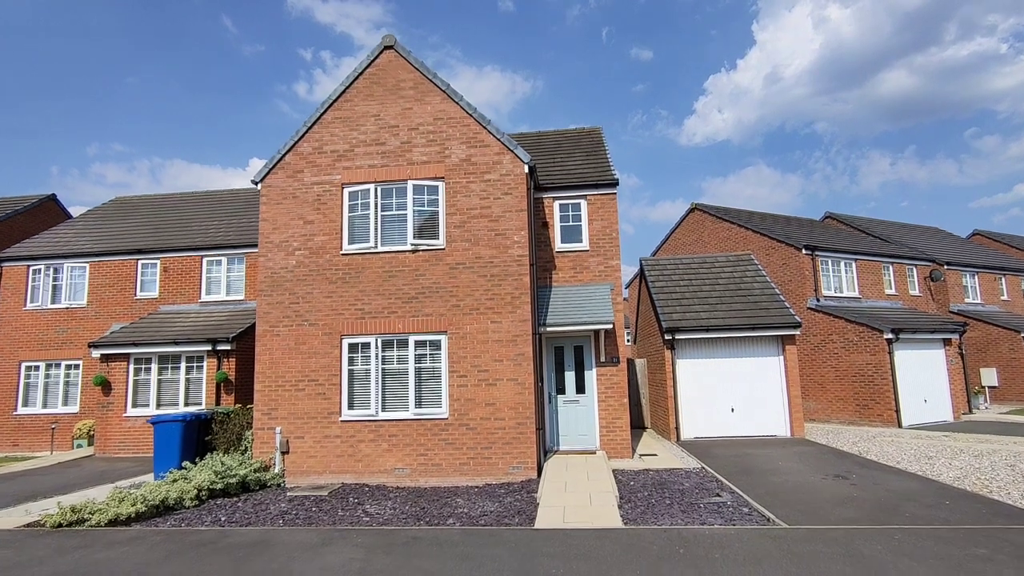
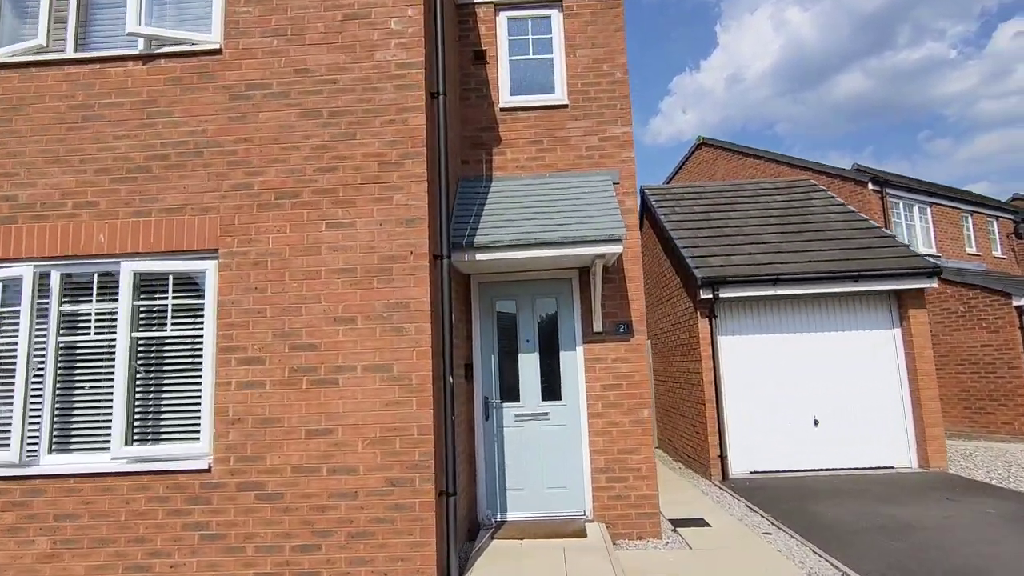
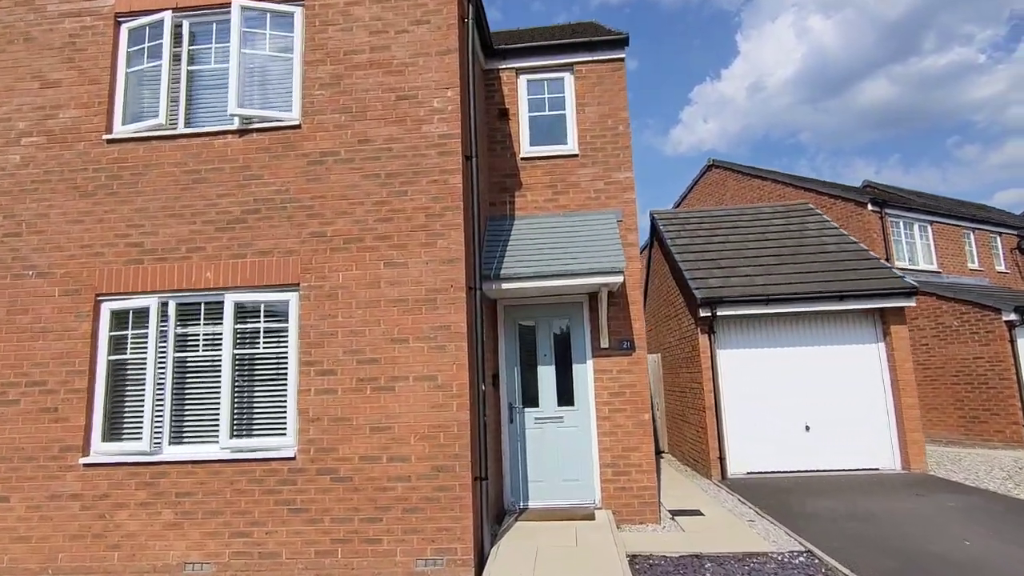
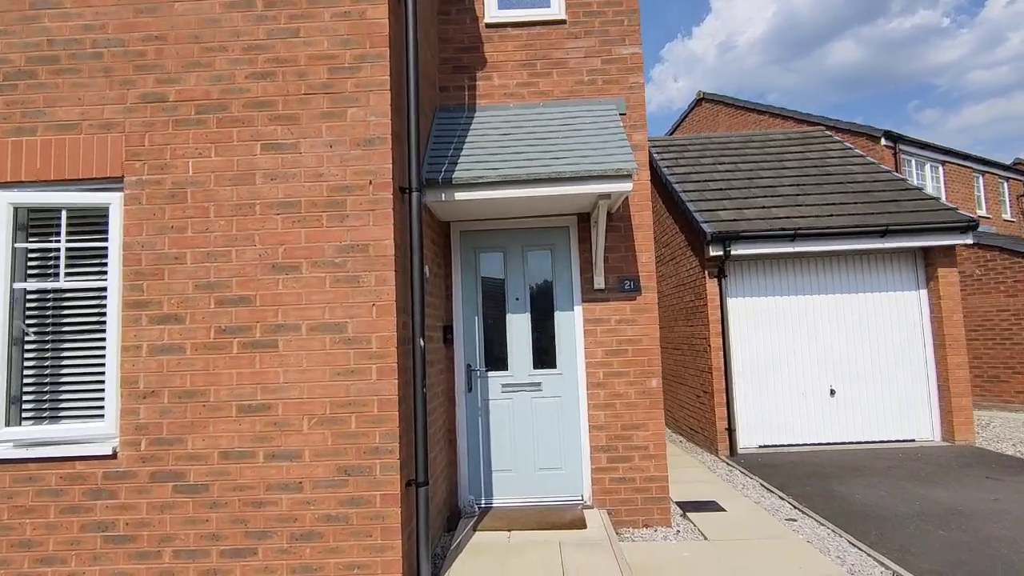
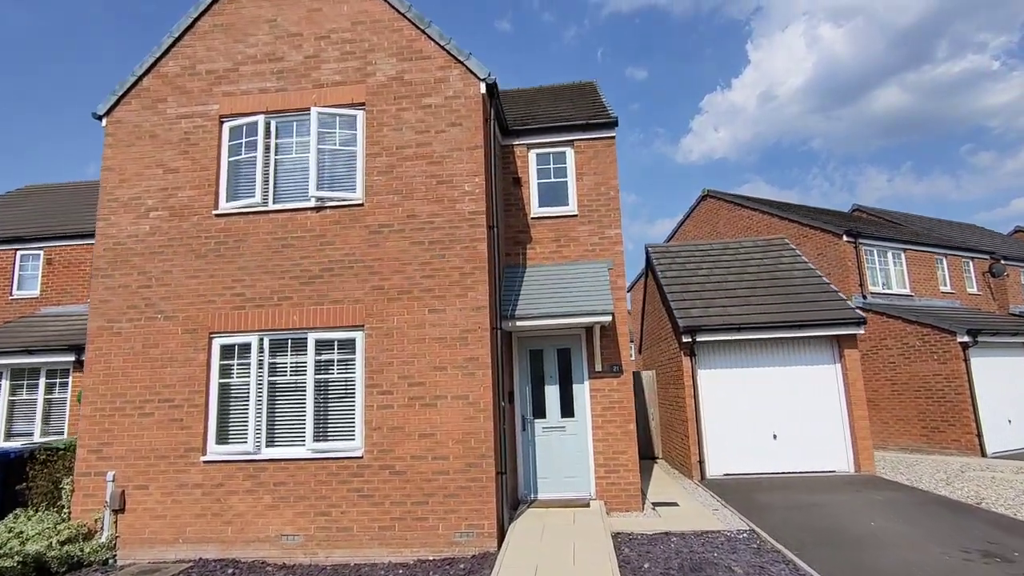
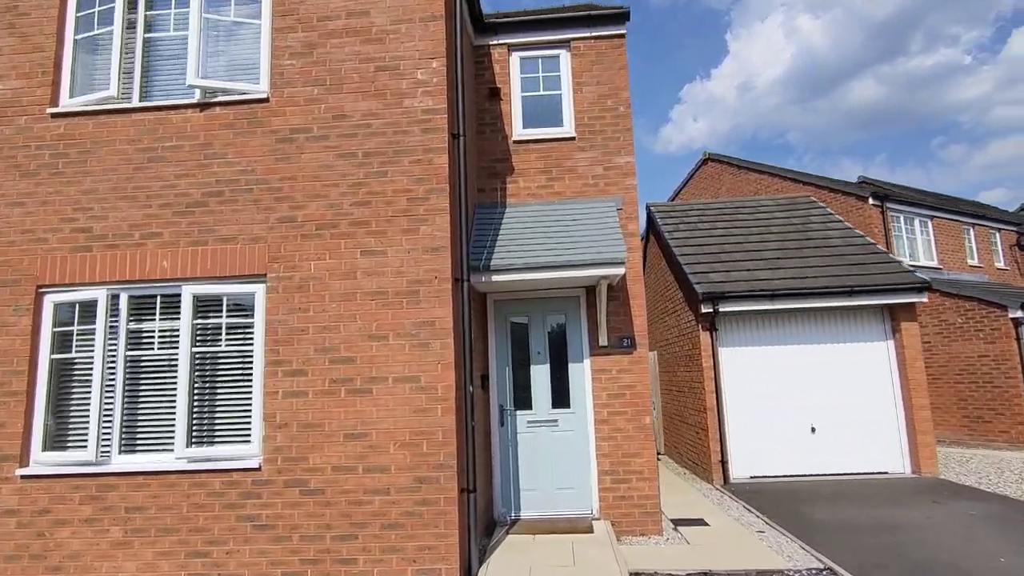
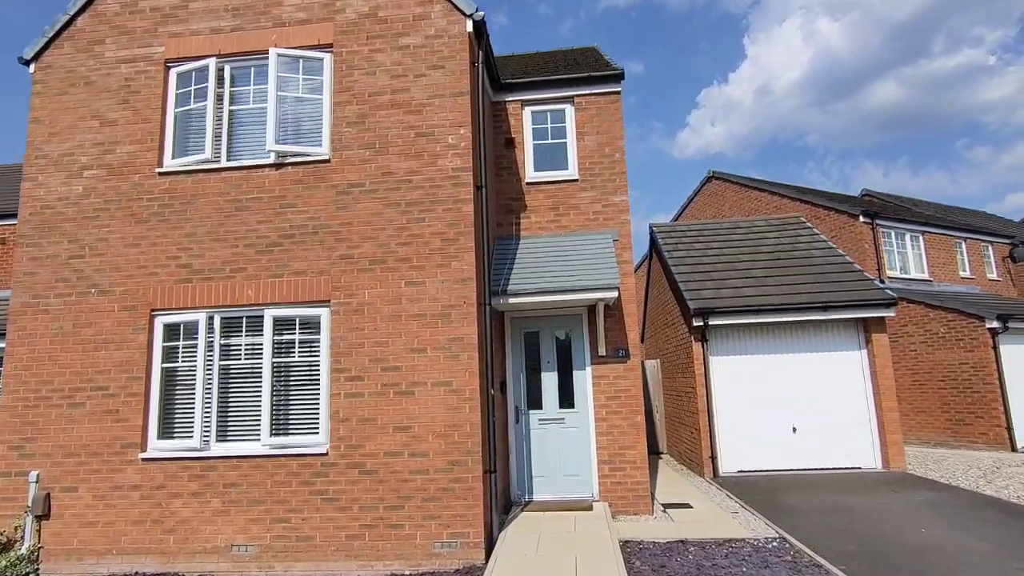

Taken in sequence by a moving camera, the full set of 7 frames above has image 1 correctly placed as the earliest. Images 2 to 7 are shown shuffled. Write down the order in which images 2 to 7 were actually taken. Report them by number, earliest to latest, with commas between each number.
5, 7, 3, 6, 2, 4
